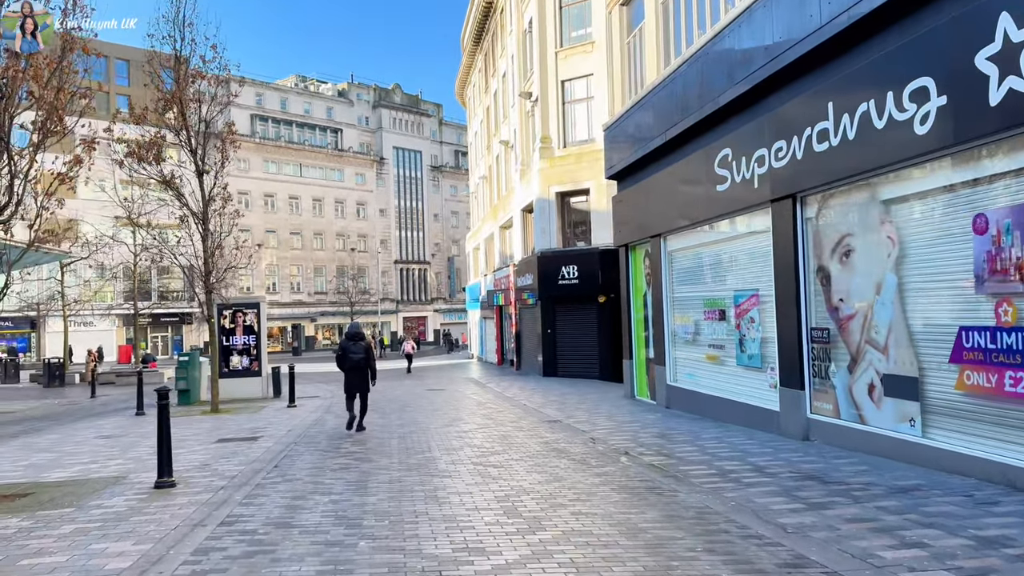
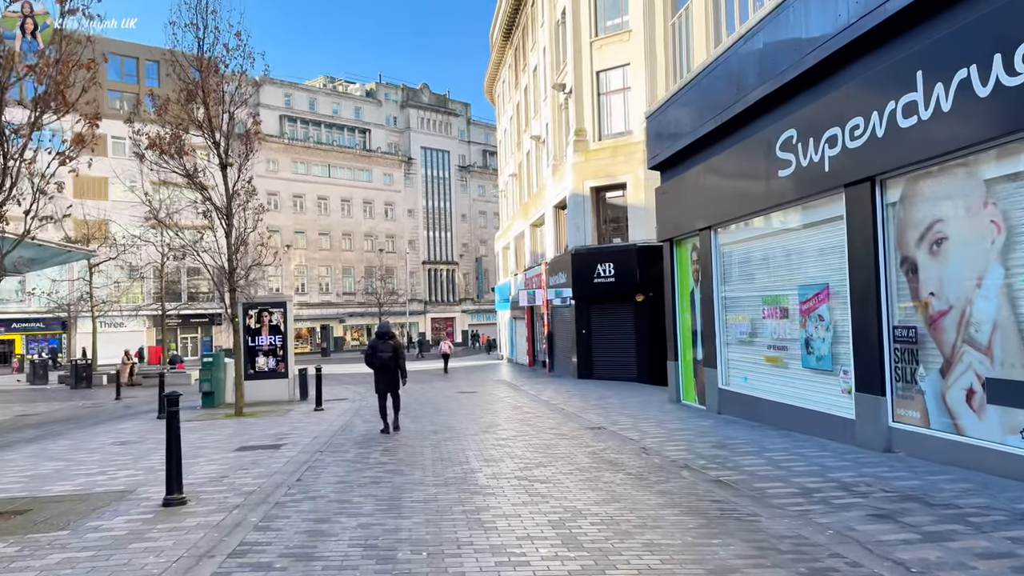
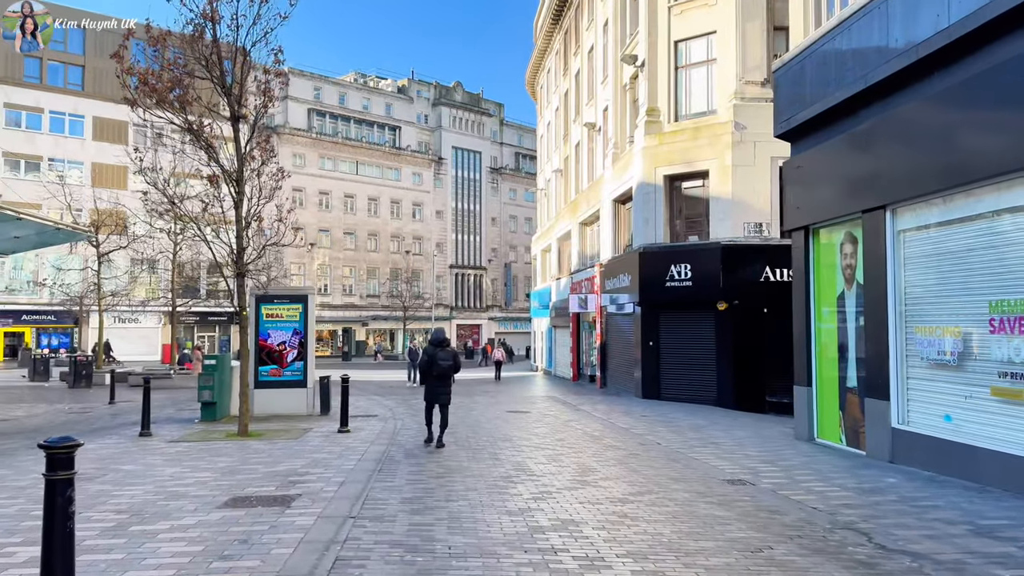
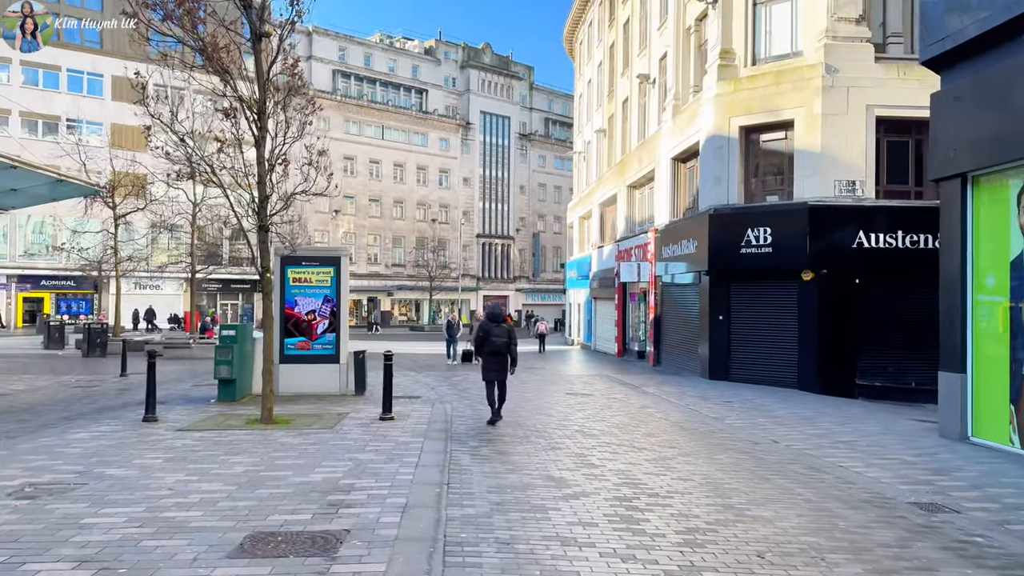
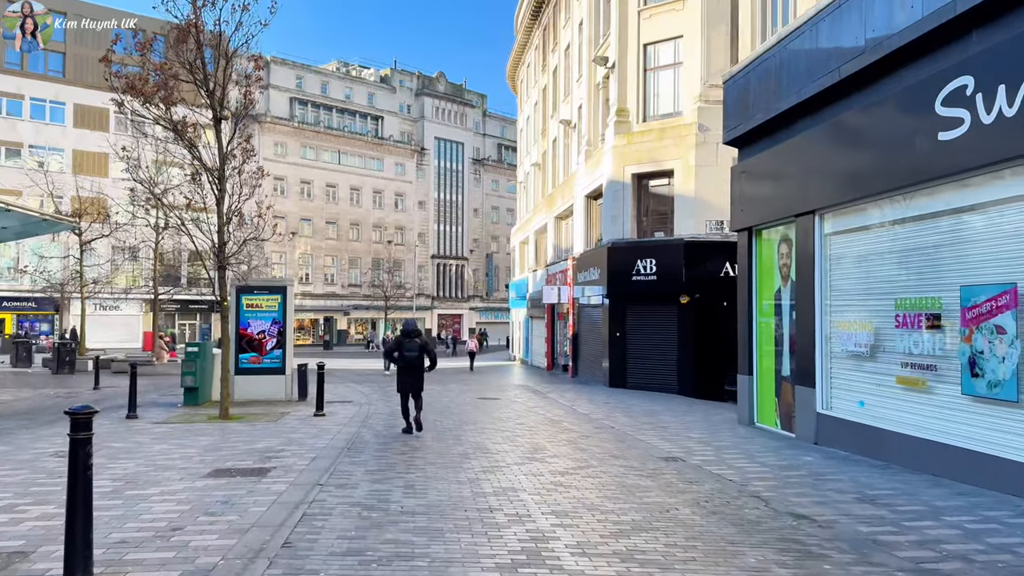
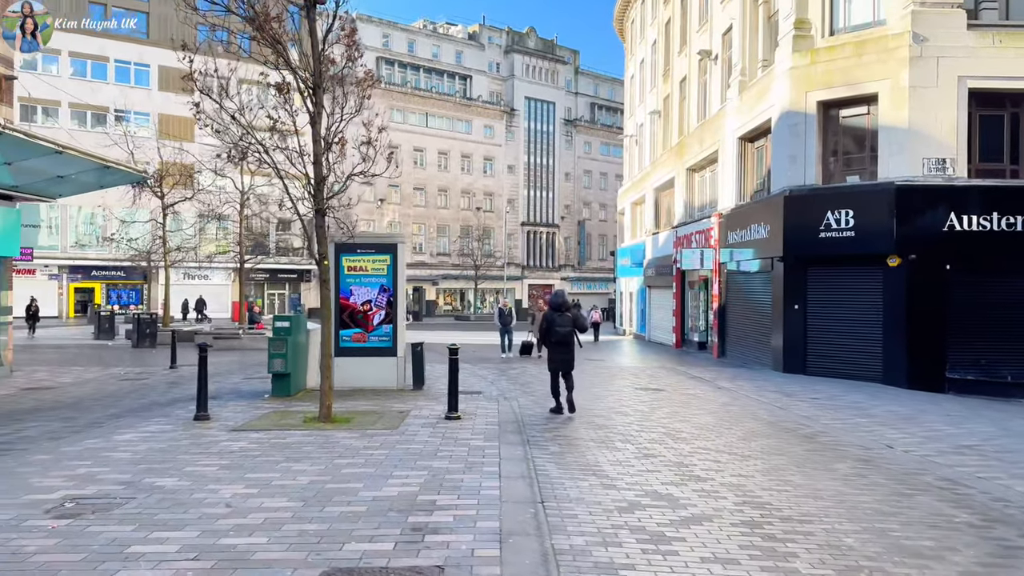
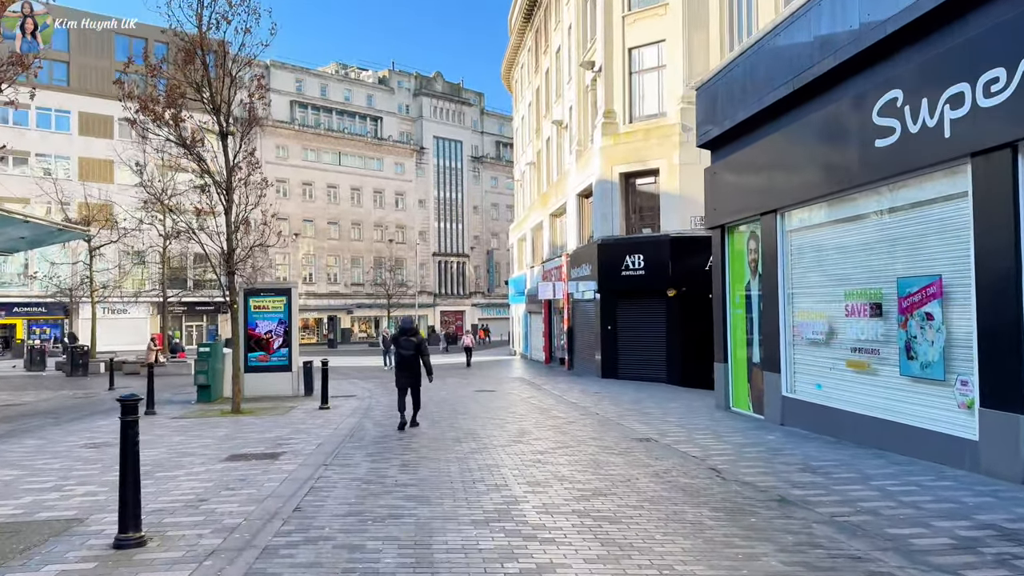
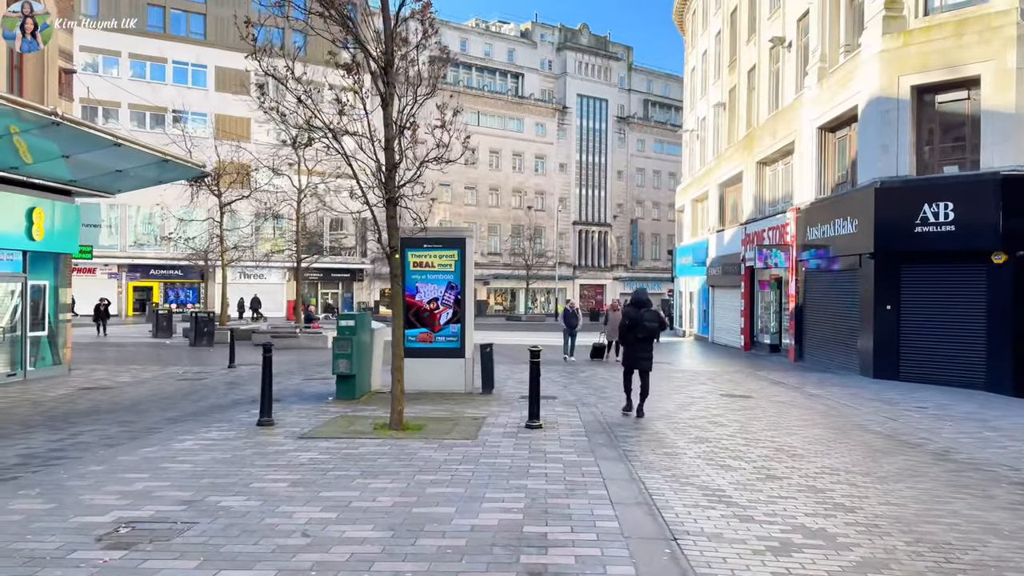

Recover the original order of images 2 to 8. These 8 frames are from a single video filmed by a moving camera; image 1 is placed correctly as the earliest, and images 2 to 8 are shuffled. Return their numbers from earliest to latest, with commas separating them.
2, 7, 5, 3, 4, 6, 8
